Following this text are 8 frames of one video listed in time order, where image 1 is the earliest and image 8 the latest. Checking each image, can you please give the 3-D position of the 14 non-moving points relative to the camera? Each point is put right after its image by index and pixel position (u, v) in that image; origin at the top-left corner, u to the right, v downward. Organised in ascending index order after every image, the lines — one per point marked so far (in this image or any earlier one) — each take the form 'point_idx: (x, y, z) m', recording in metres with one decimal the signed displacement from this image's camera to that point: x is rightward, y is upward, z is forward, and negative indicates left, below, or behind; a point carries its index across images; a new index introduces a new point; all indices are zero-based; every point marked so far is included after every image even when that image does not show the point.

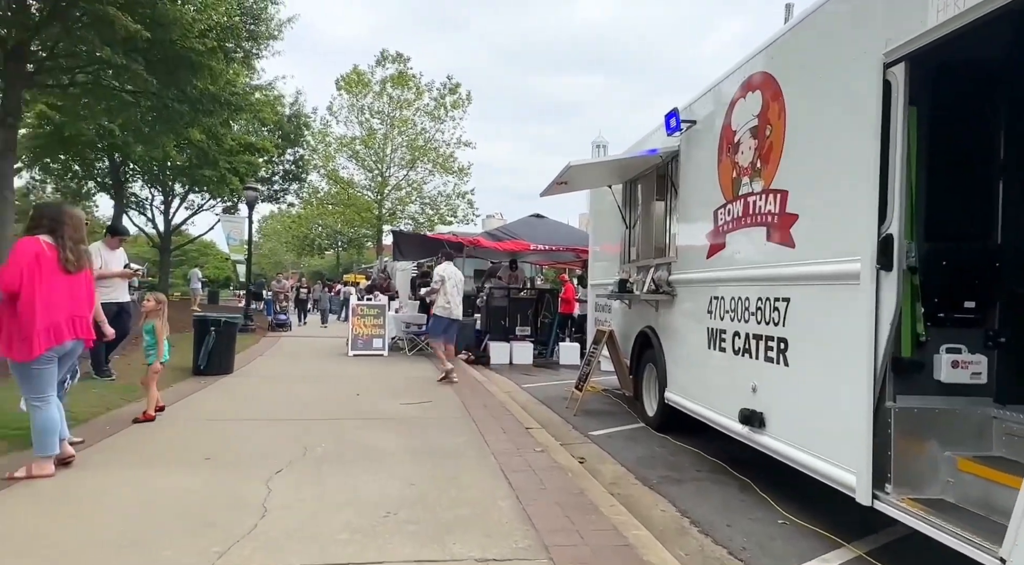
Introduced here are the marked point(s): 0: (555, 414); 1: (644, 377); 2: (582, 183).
0: (+0.5, -1.6, +7.8) m
1: (+1.5, -1.1, +7.3) m
2: (+0.9, +1.3, +8.2) m
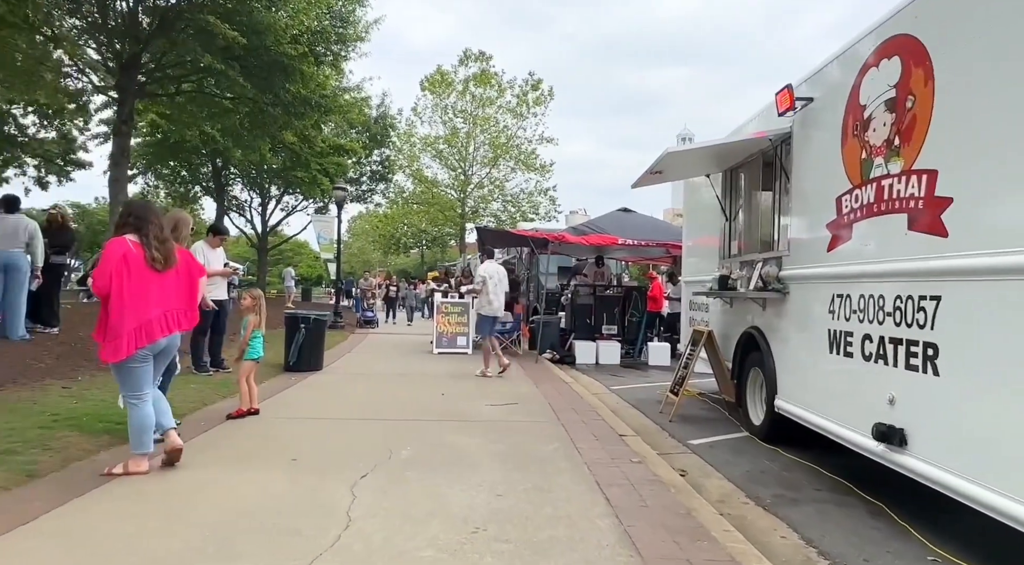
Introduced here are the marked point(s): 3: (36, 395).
0: (+1.6, -1.6, +7.4) m
1: (+2.5, -1.1, +6.8) m
2: (+2.0, +1.4, +7.7) m
3: (-4.6, -1.1, +6.3) m
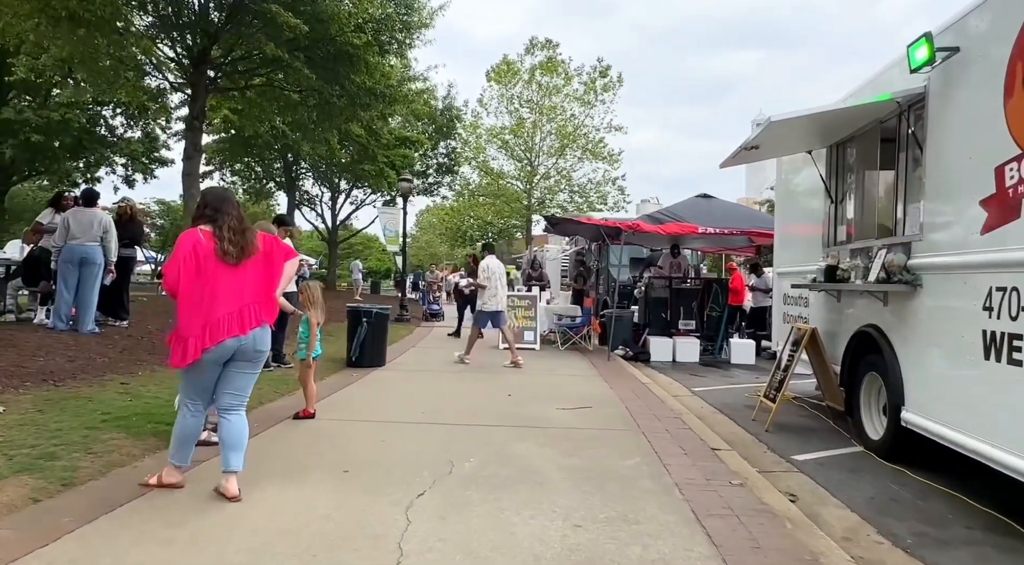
0: (+2.3, -1.5, +6.5) m
1: (+3.1, -1.0, +5.8) m
2: (+2.8, +1.5, +6.8) m
3: (-3.9, -1.0, +6.1) m
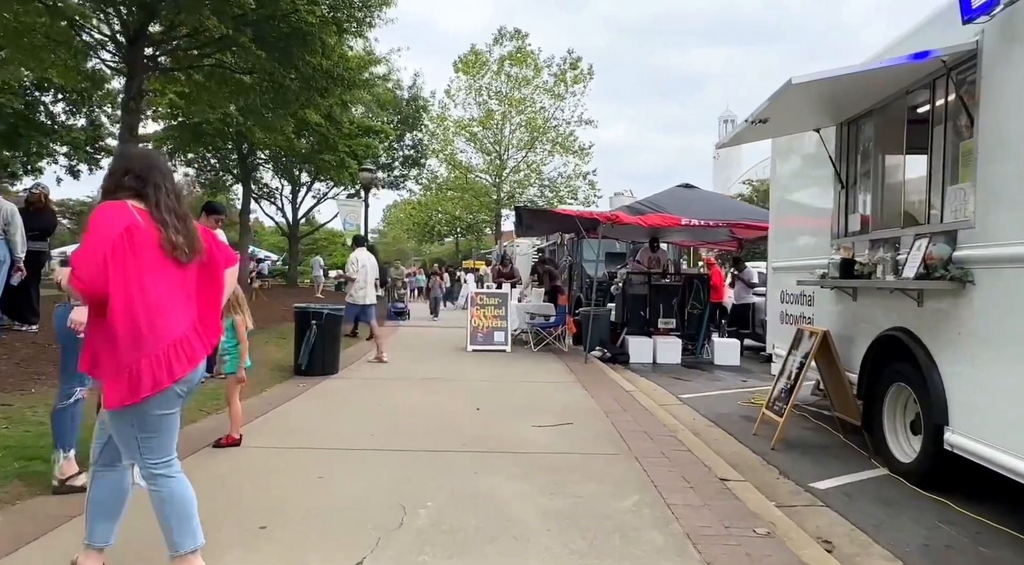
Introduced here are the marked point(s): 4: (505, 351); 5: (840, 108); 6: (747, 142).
0: (+2.0, -1.4, +5.7) m
1: (+2.9, -0.9, +5.0) m
2: (+2.5, +1.5, +6.0) m
3: (-4.2, -1.0, +5.0) m
4: (-0.1, -1.3, +11.9) m
5: (+2.9, +1.6, +5.8) m
6: (+2.5, +1.5, +6.8) m
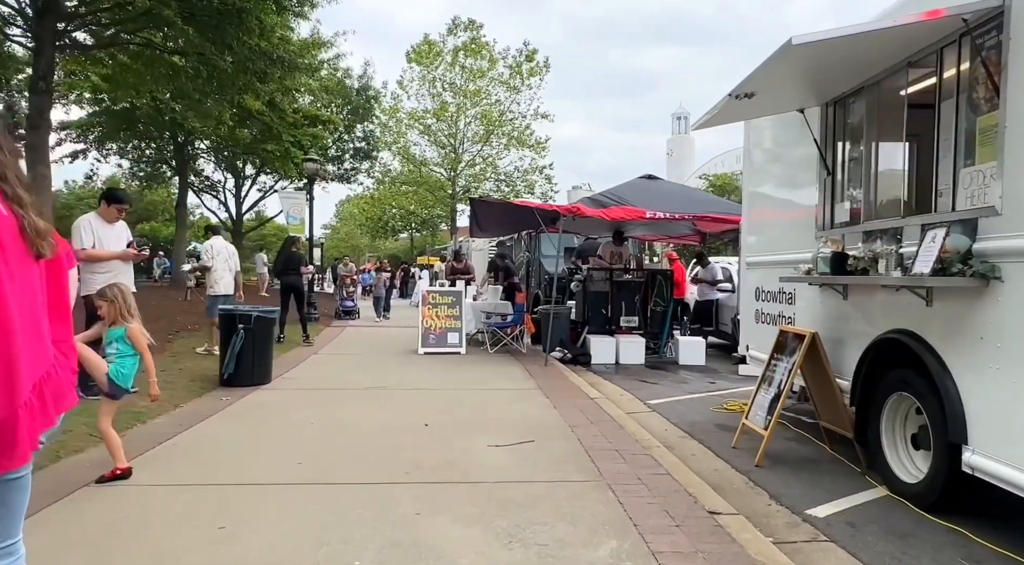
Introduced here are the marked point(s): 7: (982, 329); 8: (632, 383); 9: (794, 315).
0: (+1.7, -1.4, +5.1) m
1: (+2.6, -0.9, +4.5) m
2: (+2.1, +1.5, +5.3) m
3: (-4.5, -1.0, +3.9) m
4: (-0.9, -1.2, +11.1) m
5: (+2.5, +1.6, +5.2) m
6: (+2.0, +1.5, +6.2) m
7: (+2.6, -0.3, +3.6) m
8: (+1.7, -1.4, +9.2) m
9: (+2.6, -0.3, +6.0) m
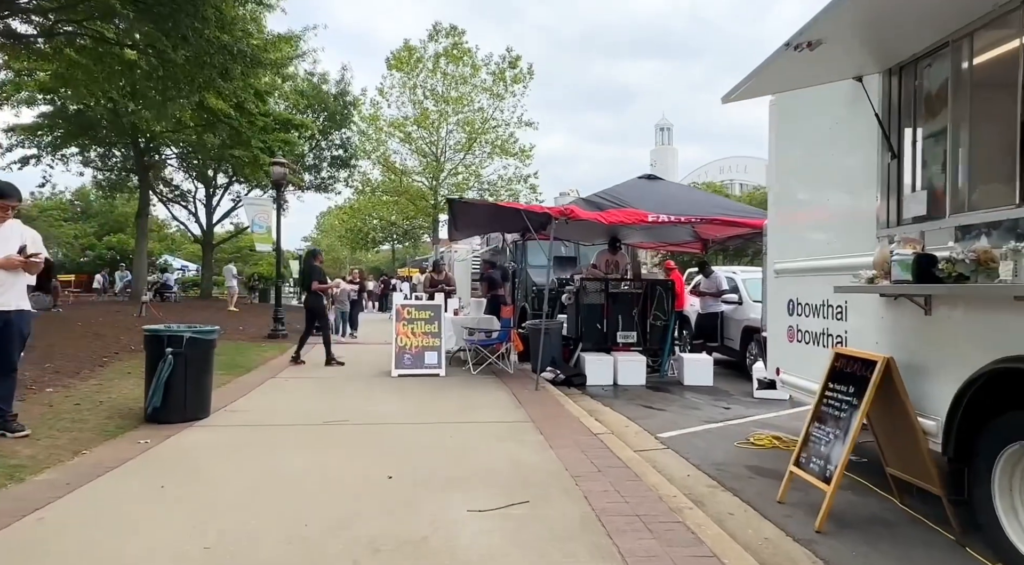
0: (+1.6, -1.5, +3.9) m
1: (+2.5, -1.0, +3.3) m
2: (+2.0, +1.5, +4.2) m
3: (-4.5, -1.1, +2.6) m
4: (-1.1, -1.4, +9.9) m
5: (+2.4, +1.5, +4.1) m
6: (+1.9, +1.5, +5.1) m
7: (+2.5, -0.3, +2.4) m
8: (+1.5, -1.6, +8.0) m
9: (+2.5, -0.4, +4.9) m
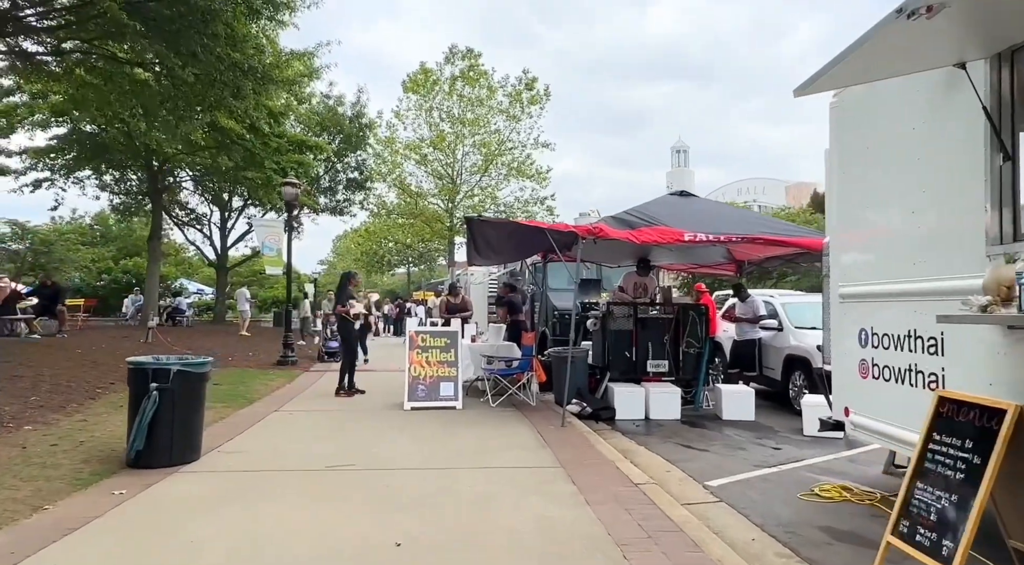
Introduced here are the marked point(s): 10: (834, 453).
0: (+1.8, -1.6, +3.1) m
1: (+2.7, -1.1, +2.5) m
2: (+2.2, +1.3, +3.5) m
3: (-4.4, -1.2, +2.0) m
4: (-0.8, -1.8, +9.2) m
5: (+2.6, +1.4, +3.4) m
6: (+2.1, +1.3, +4.3) m
7: (+2.7, -0.4, +1.7) m
8: (+1.8, -1.8, +7.2) m
9: (+2.7, -0.5, +4.1) m
10: (+3.5, -1.8, +7.0) m
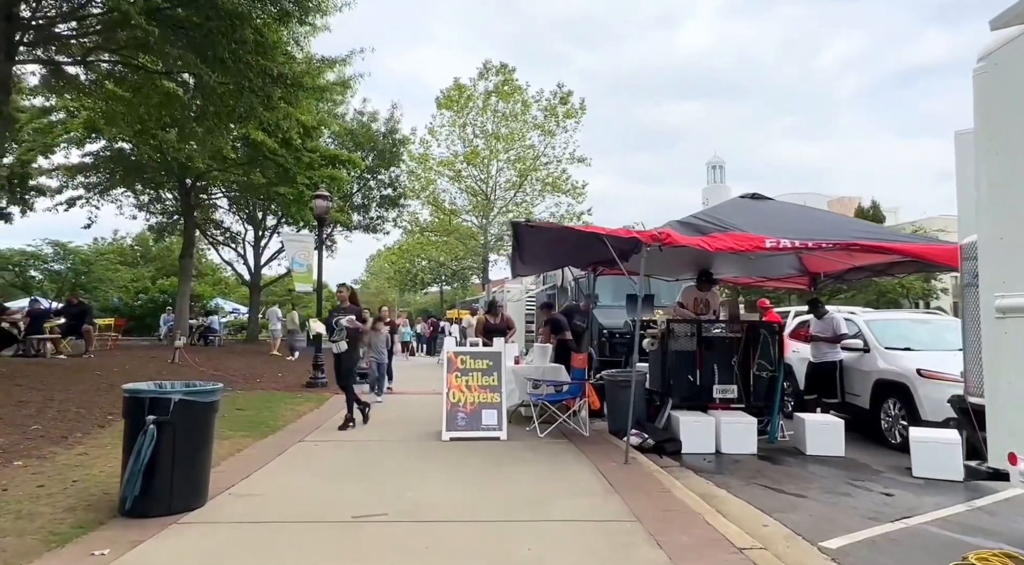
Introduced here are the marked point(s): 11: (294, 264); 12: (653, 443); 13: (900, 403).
0: (+2.1, -1.6, +2.0) m
1: (+3.0, -1.1, +1.4) m
2: (+2.5, +1.3, +2.5) m
3: (-4.1, -1.2, +1.1) m
4: (-0.2, -1.9, +8.2) m
5: (+2.9, +1.4, +2.3) m
6: (+2.5, +1.2, +3.3) m
7: (+2.9, -0.3, +0.5) m
8: (+2.3, -2.0, +6.1) m
9: (+3.0, -0.6, +2.9) m
10: (+4.0, -1.9, +5.8) m
11: (-5.3, +0.4, +16.1) m
12: (+1.7, -2.0, +8.0) m
13: (+4.8, -1.5, +8.1) m
